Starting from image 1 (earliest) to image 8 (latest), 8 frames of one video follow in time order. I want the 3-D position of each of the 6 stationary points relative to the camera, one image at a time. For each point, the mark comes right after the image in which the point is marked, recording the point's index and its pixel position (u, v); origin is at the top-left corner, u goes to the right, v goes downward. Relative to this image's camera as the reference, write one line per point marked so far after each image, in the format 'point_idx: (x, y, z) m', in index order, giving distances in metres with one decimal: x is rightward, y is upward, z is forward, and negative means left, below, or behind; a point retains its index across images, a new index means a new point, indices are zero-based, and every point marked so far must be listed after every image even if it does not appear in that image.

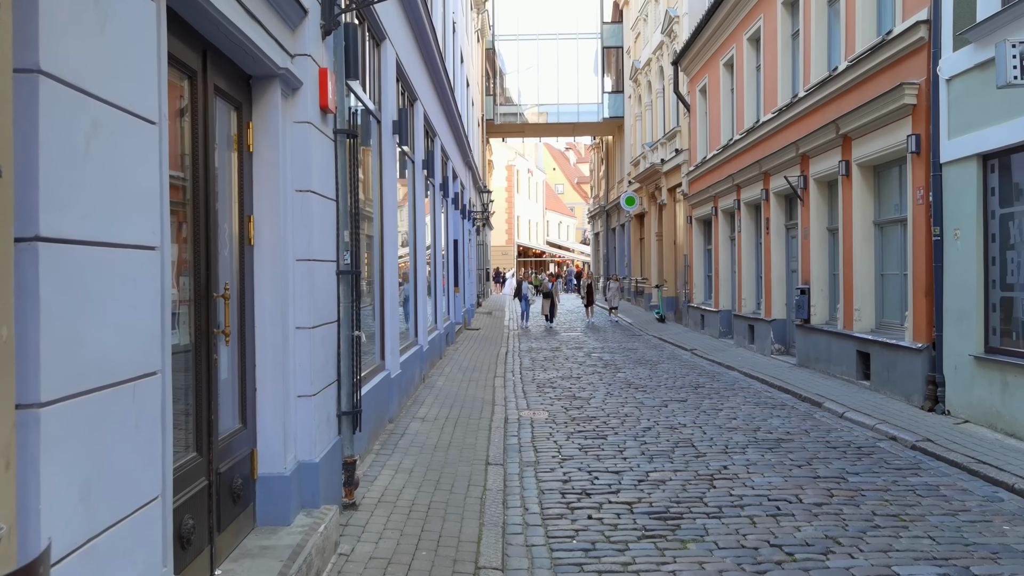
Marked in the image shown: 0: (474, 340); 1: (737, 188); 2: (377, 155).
0: (-0.8, -1.2, +19.1) m
1: (+4.6, +2.0, +17.7) m
2: (-1.4, +1.4, +9.1) m
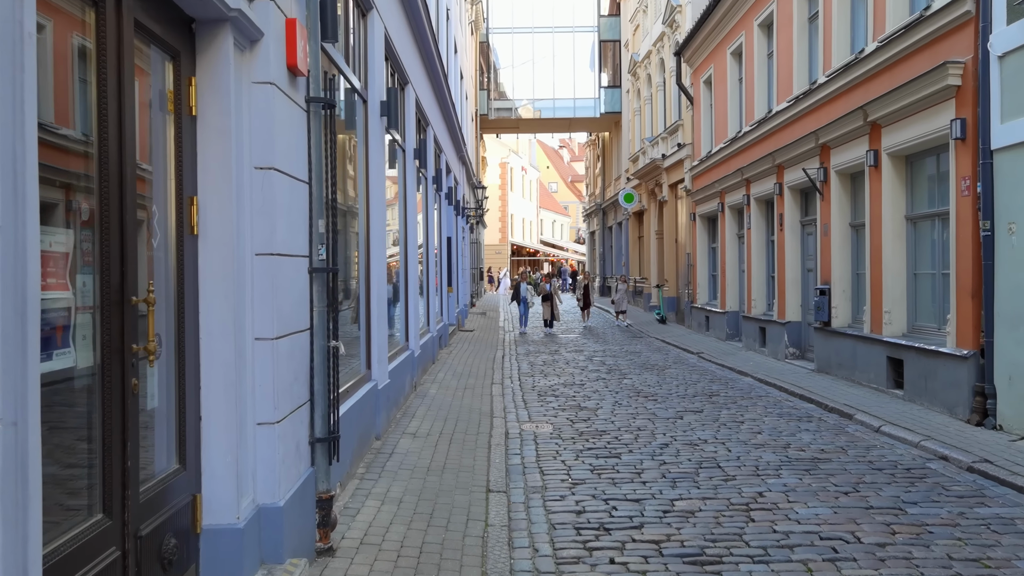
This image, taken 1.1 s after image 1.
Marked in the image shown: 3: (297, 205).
0: (-0.9, -1.2, +18.1) m
1: (+4.5, +2.0, +16.8) m
2: (-1.4, +1.4, +8.1) m
3: (-1.2, +0.4, +4.6) m
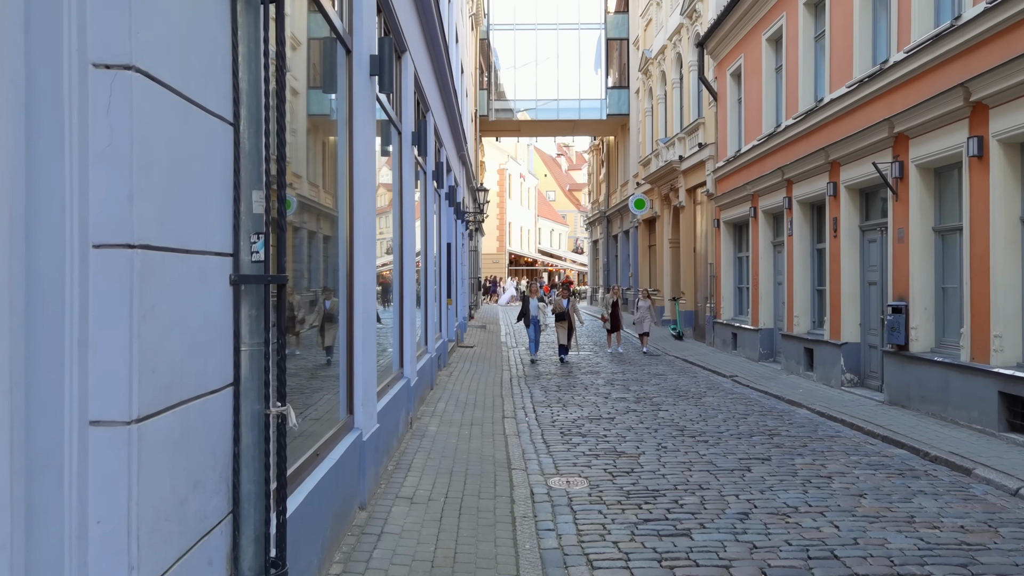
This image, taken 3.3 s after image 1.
0: (-0.8, -1.4, +16.1) m
1: (+4.7, +1.8, +14.8) m
2: (-1.2, +1.3, +6.1) m
3: (-0.9, +0.4, +2.6) m
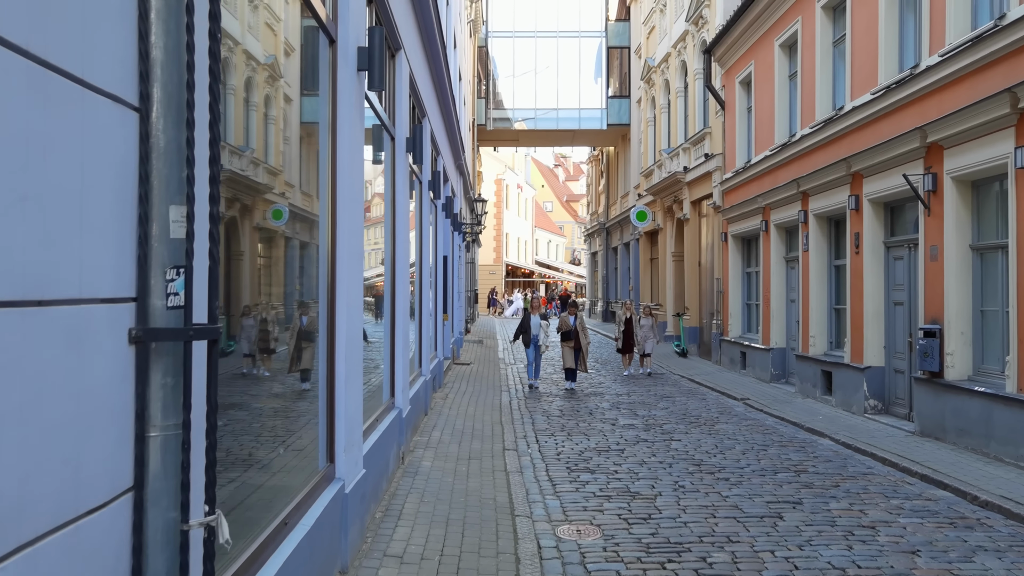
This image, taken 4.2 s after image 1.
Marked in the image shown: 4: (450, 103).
0: (-0.8, -1.7, +15.2) m
1: (+4.7, +1.5, +14.0) m
2: (-1.1, +1.1, +5.3) m
3: (-0.8, +0.2, +1.7) m
4: (-1.1, +3.4, +15.9) m
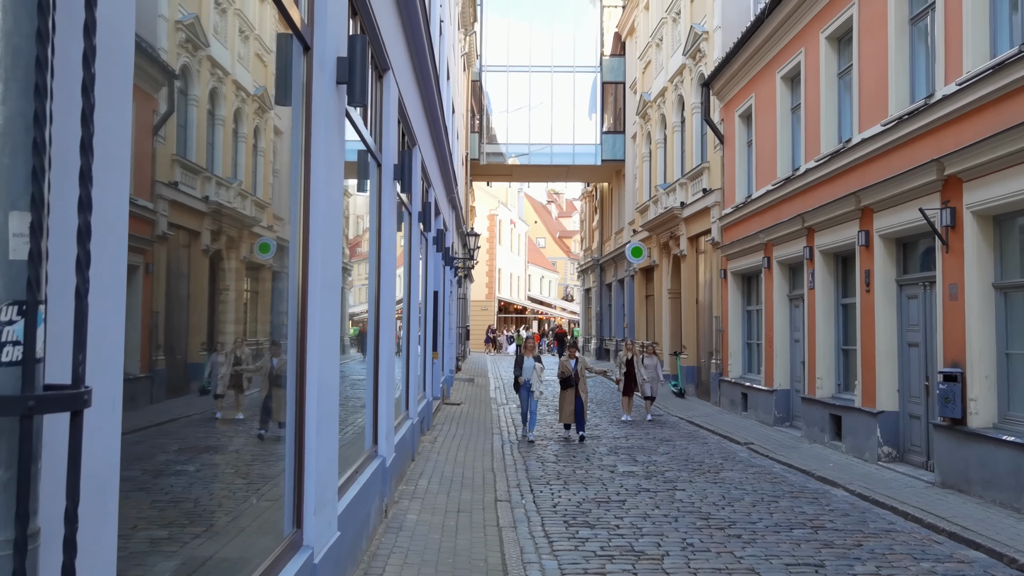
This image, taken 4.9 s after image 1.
0: (-0.9, -2.3, +14.5) m
1: (+4.6, +0.9, +13.5) m
2: (-1.1, +0.9, +4.7) m
3: (-0.8, +0.2, +1.1) m
4: (-1.2, +2.7, +15.4) m
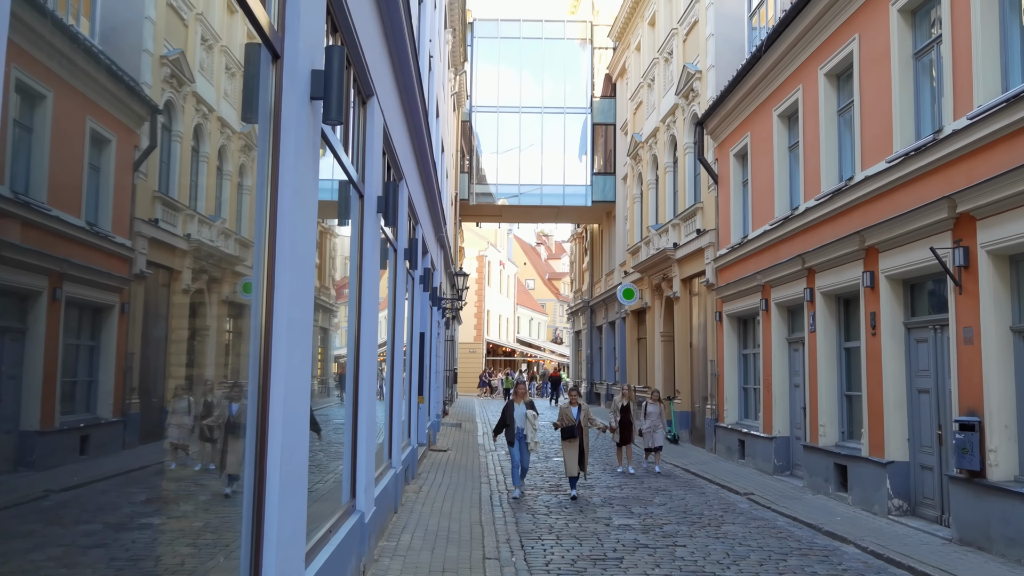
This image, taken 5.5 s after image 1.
0: (-1.1, -2.9, +13.9) m
1: (+4.5, +0.2, +13.1) m
2: (-1.2, +0.7, +4.2) m
3: (-0.8, +0.2, +0.6) m
4: (-1.4, +2.0, +15.0) m
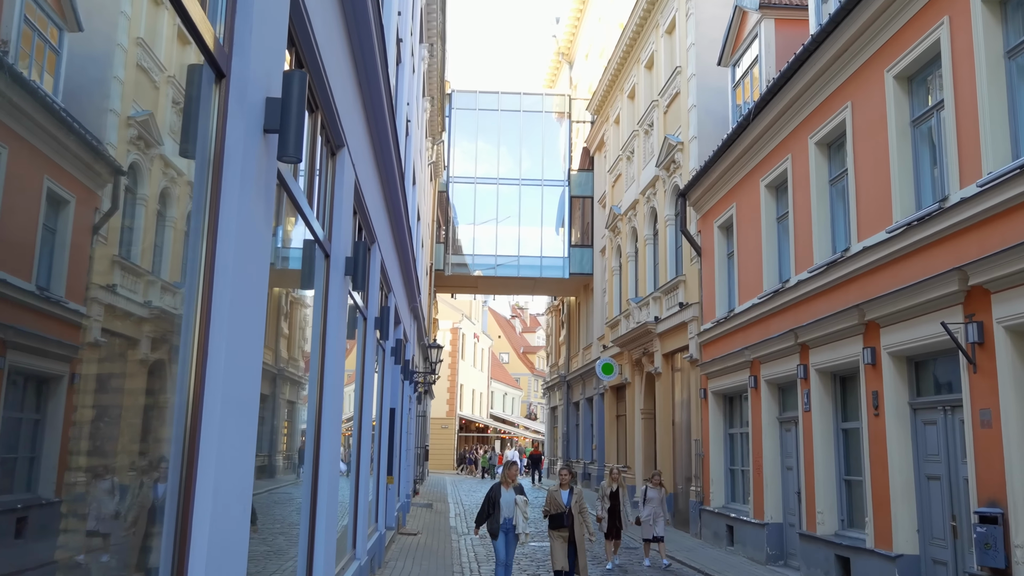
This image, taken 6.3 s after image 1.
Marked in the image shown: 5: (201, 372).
0: (-1.5, -4.0, +12.8) m
1: (+4.1, -0.9, +12.4) m
2: (-1.2, +0.4, +3.5) m
3: (-0.7, +0.2, -0.1) m
4: (-1.7, +0.8, +14.3) m
5: (-1.2, -0.3, +3.4) m
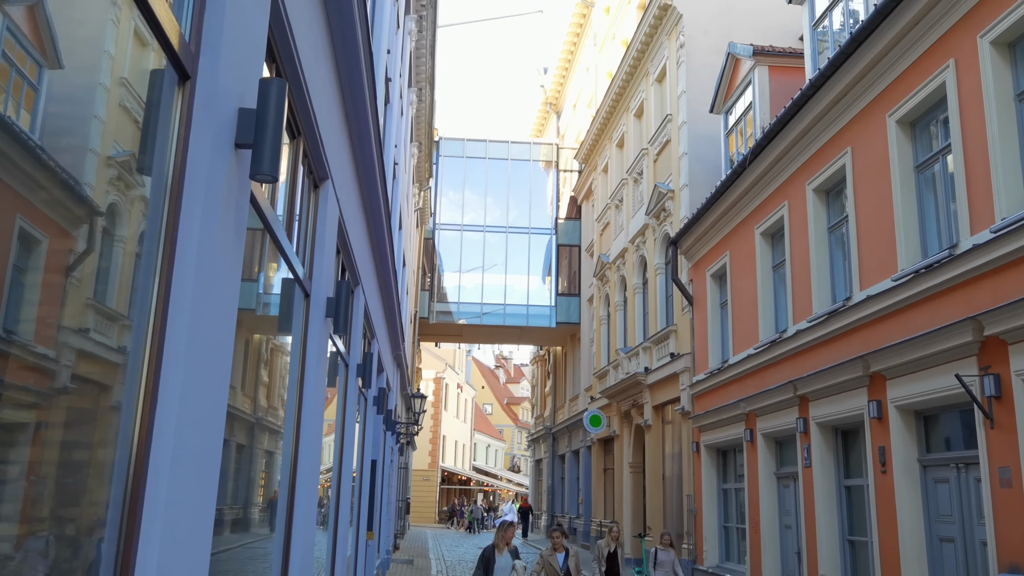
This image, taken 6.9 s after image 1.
0: (-1.7, -4.7, +12.0) m
1: (+4.0, -1.6, +12.0) m
2: (-1.2, +0.3, +3.0) m
3: (-0.7, +0.3, -0.6) m
4: (-1.9, +0.1, +13.8) m
5: (-1.2, -0.5, +2.9) m
